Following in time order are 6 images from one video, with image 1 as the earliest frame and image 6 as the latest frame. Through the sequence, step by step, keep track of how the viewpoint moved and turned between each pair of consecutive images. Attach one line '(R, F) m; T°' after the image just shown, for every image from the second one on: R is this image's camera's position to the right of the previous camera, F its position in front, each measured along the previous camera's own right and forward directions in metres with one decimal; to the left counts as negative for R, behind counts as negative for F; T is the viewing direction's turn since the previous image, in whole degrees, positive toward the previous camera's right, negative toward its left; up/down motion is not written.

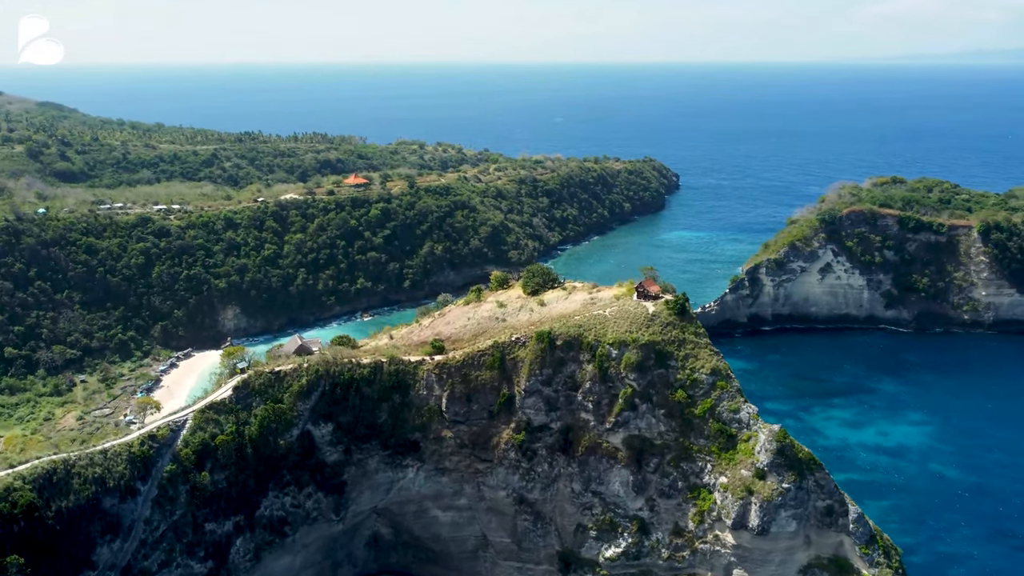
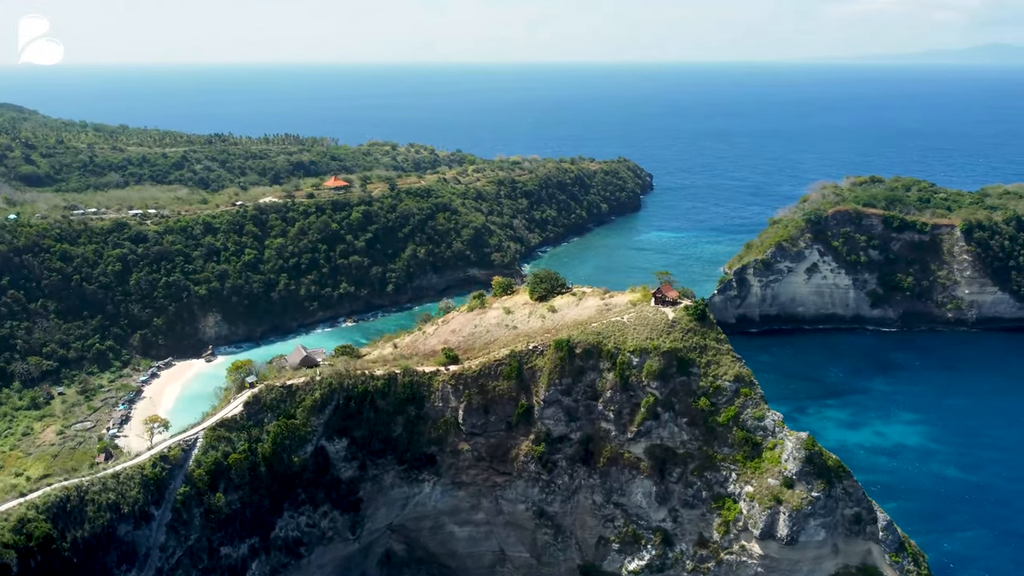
(-1.8, +0.9) m; +2°
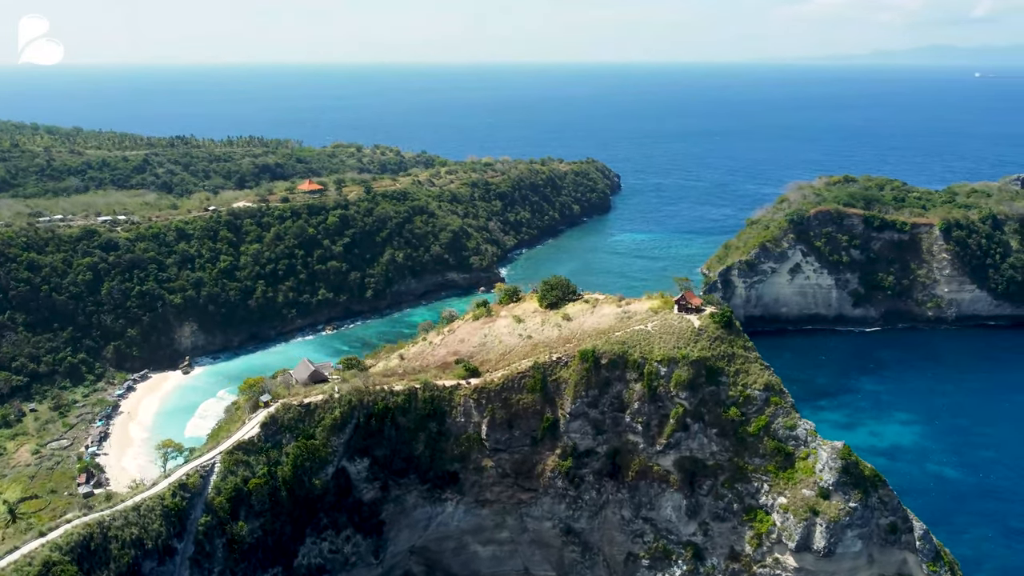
(-2.2, +1.1) m; +3°
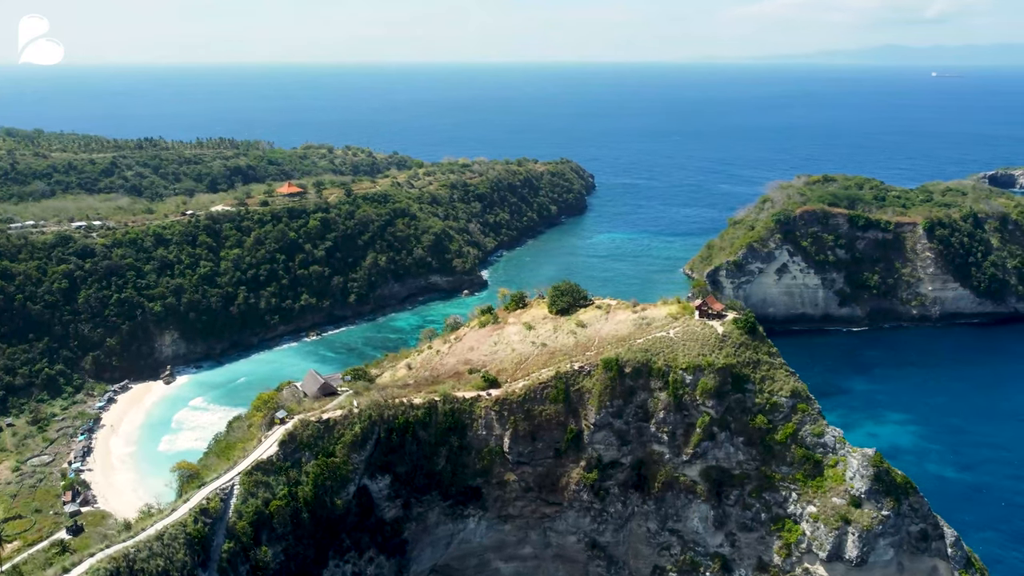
(-1.8, +0.9) m; +2°
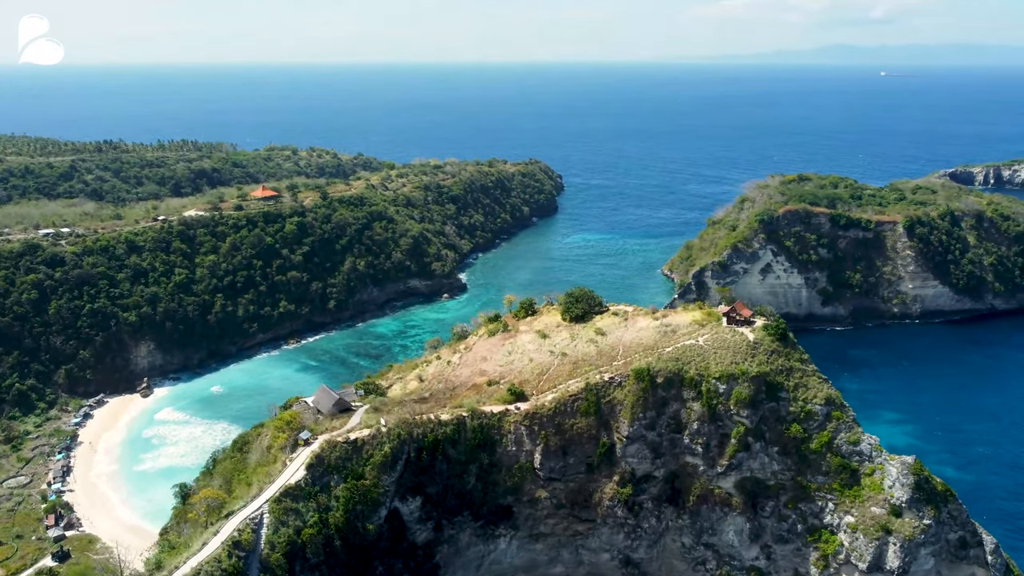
(-2.2, +1.1) m; +3°
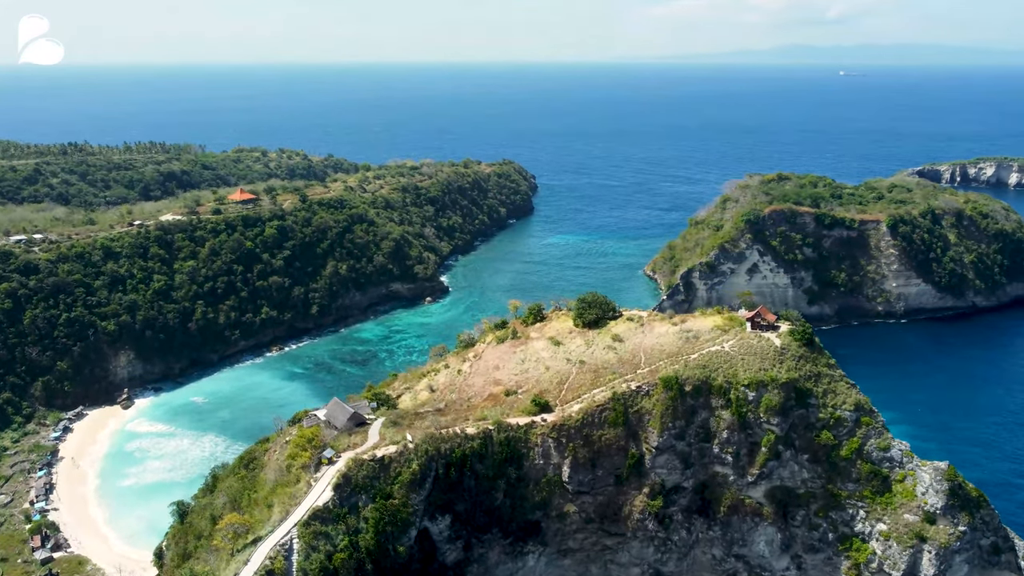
(-1.9, +0.9) m; +2°
